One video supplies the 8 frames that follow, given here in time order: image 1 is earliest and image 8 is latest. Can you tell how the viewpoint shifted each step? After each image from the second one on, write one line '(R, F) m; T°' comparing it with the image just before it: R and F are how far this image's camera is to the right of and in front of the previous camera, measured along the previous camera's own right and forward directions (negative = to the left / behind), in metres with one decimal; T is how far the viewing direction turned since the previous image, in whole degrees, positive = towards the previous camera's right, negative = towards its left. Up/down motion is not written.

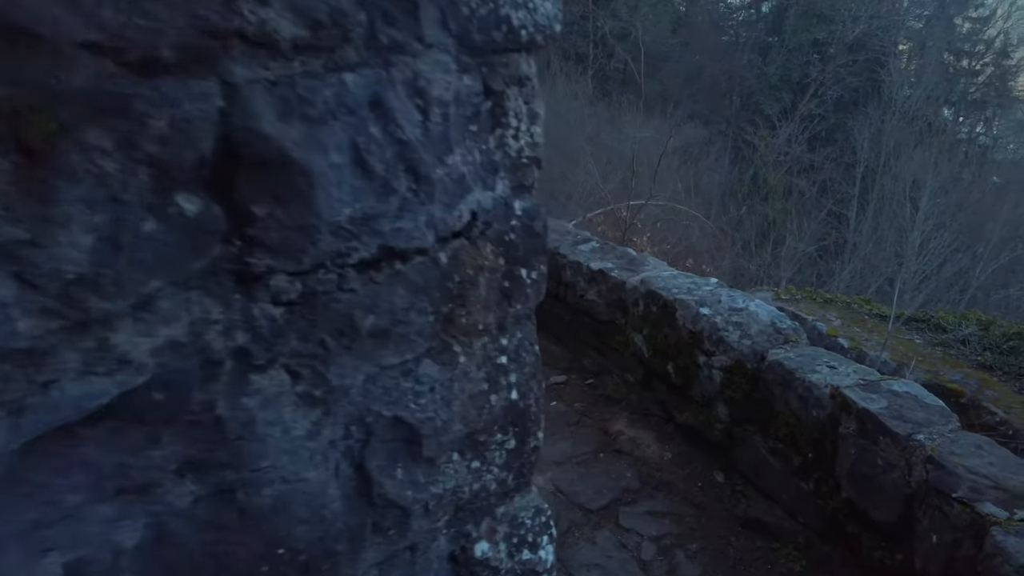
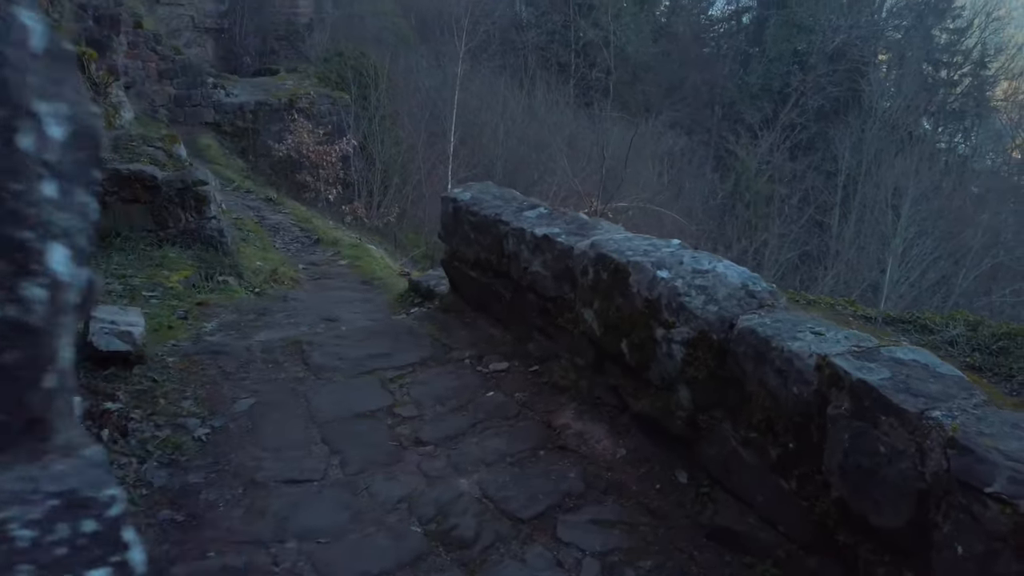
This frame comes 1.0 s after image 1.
(+0.2, +0.4) m; +1°
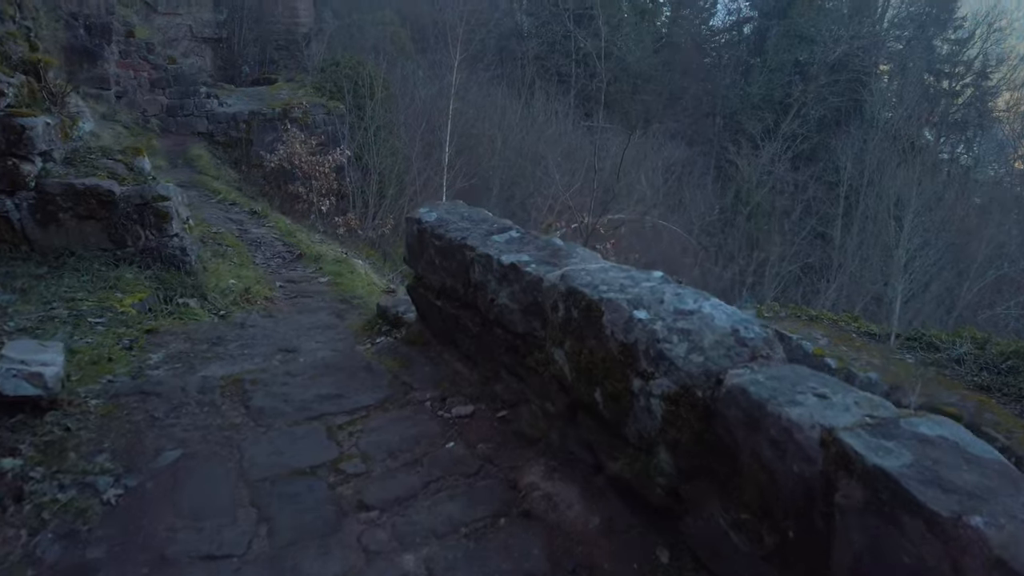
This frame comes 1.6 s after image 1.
(+0.1, +0.3) m; 0°
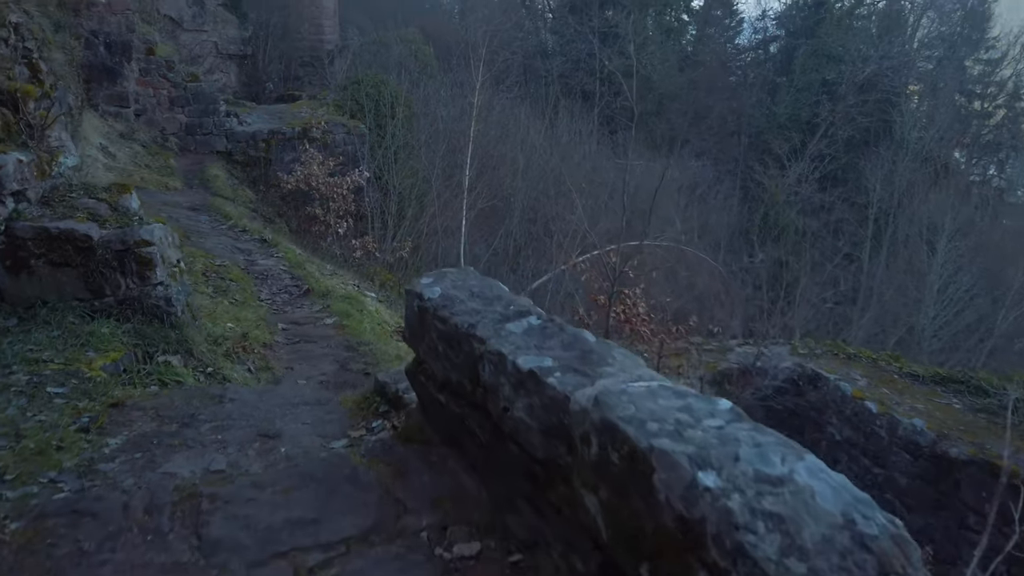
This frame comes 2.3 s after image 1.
(0.0, +0.4) m; -2°
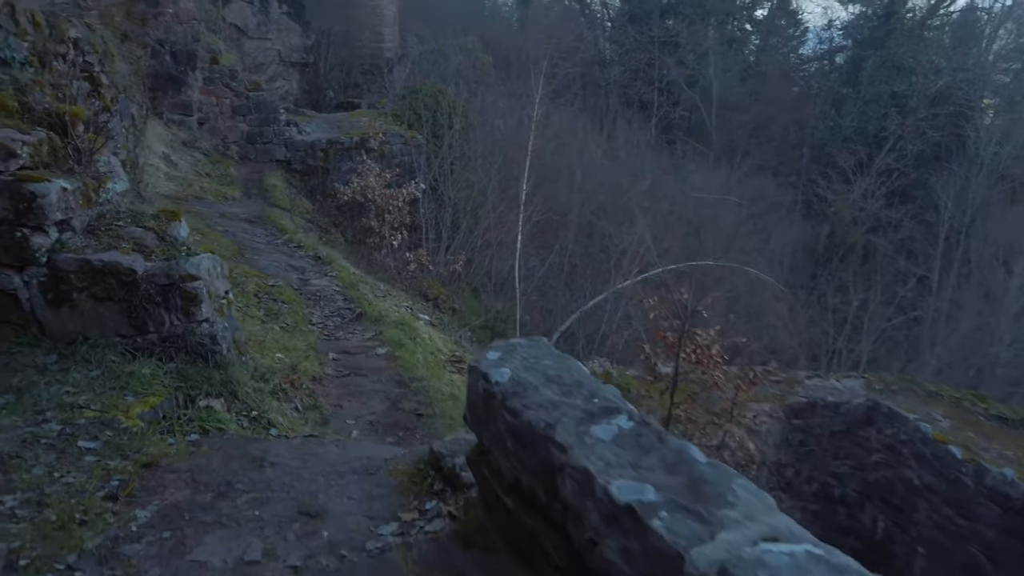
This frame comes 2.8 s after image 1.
(-0.1, +0.3) m; -4°
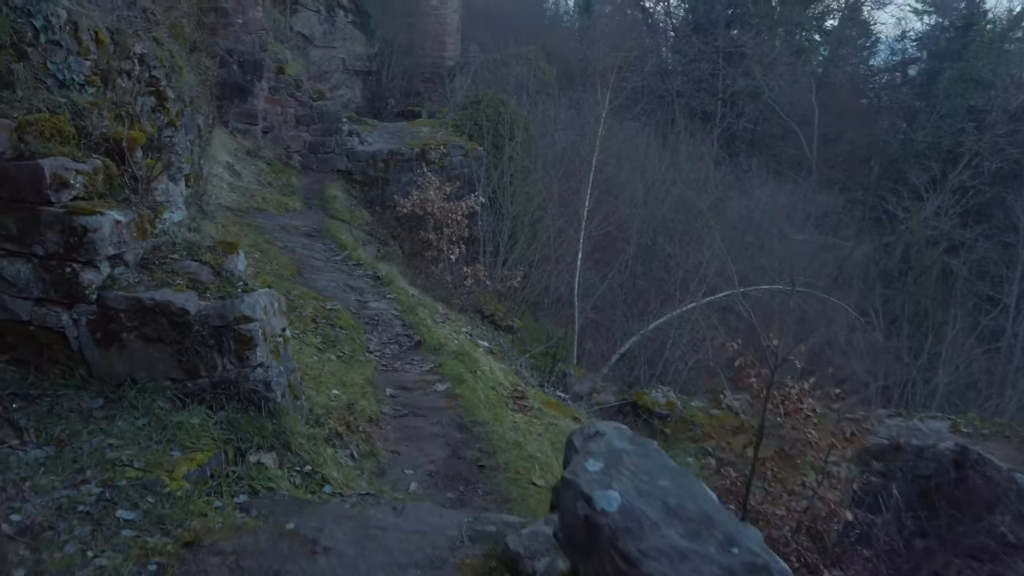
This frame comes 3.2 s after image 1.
(-0.1, +0.3) m; -4°
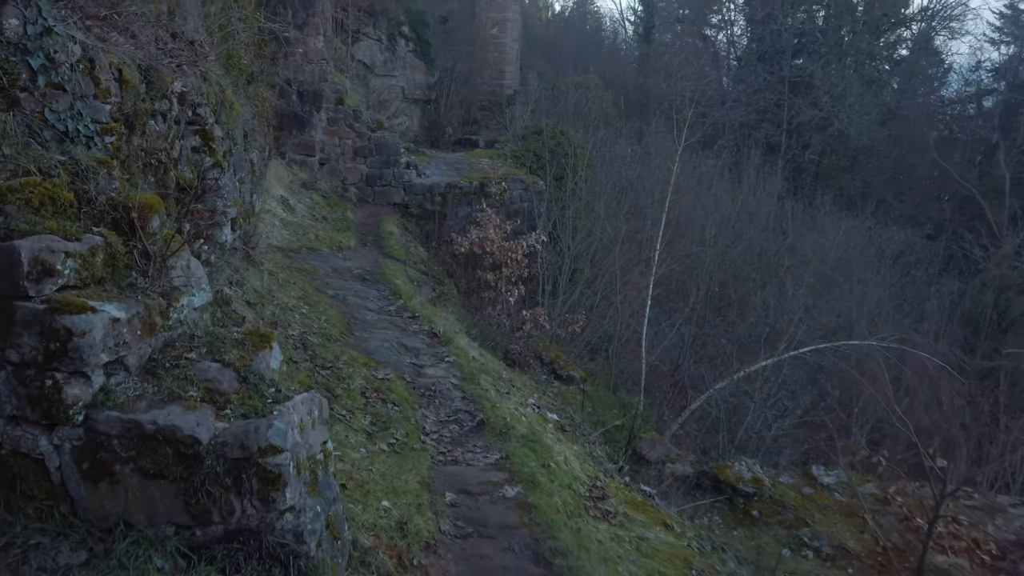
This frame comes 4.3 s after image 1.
(-0.2, +0.7) m; -4°
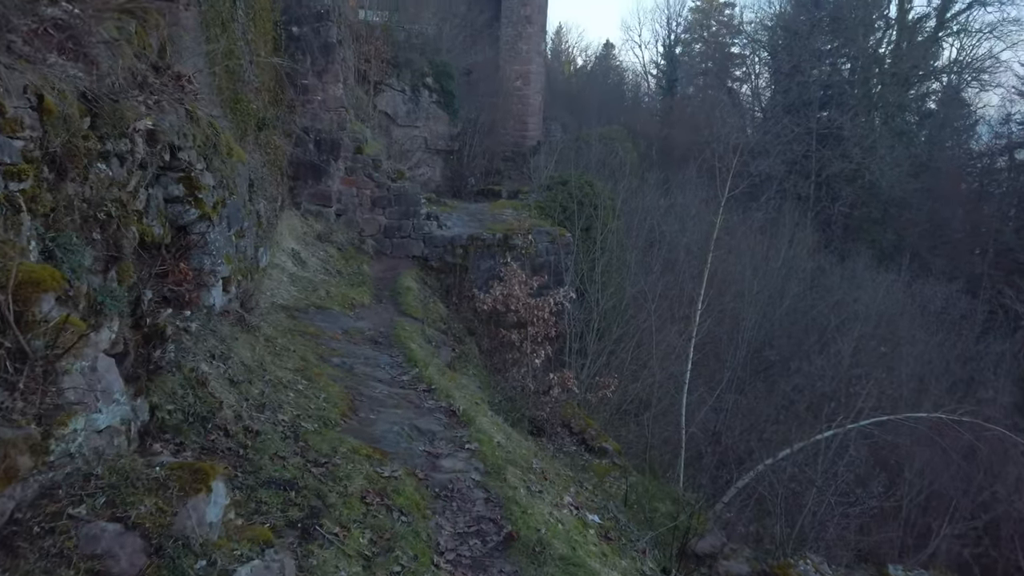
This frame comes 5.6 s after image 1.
(-0.1, +0.9) m; -2°
